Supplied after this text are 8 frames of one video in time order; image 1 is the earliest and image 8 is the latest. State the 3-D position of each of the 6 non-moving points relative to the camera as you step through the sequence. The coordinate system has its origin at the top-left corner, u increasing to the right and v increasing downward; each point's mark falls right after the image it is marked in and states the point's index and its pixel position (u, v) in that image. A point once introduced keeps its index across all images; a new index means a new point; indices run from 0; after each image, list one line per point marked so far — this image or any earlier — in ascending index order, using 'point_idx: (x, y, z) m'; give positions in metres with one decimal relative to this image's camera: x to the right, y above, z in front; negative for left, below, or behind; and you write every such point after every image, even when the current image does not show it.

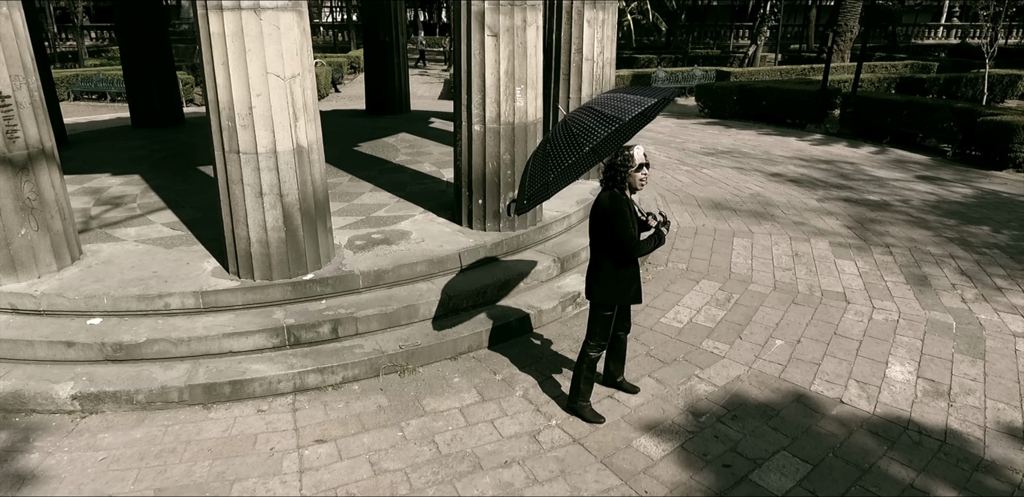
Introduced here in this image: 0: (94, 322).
0: (-3.1, -0.5, +4.6) m
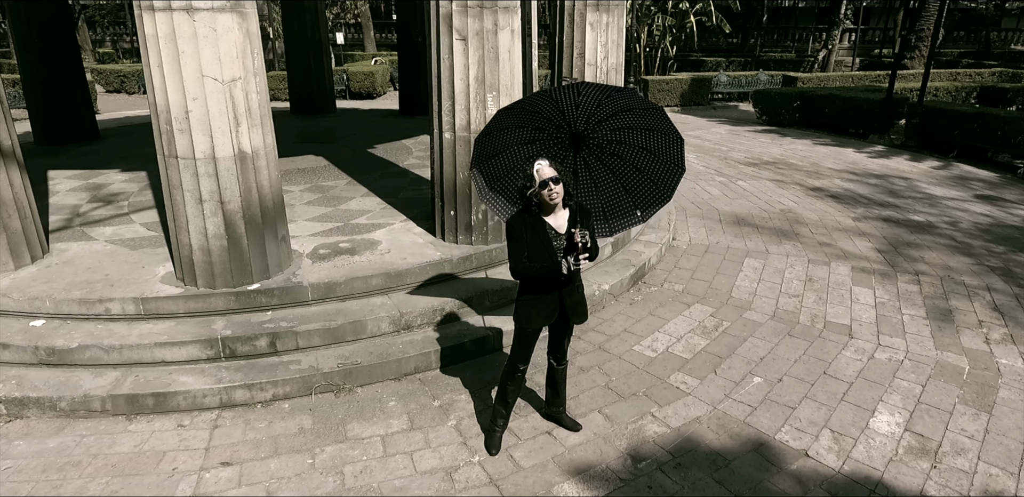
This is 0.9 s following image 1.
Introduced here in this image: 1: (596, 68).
0: (-3.5, -0.6, +4.6) m
1: (+0.9, +2.1, +7.1) m
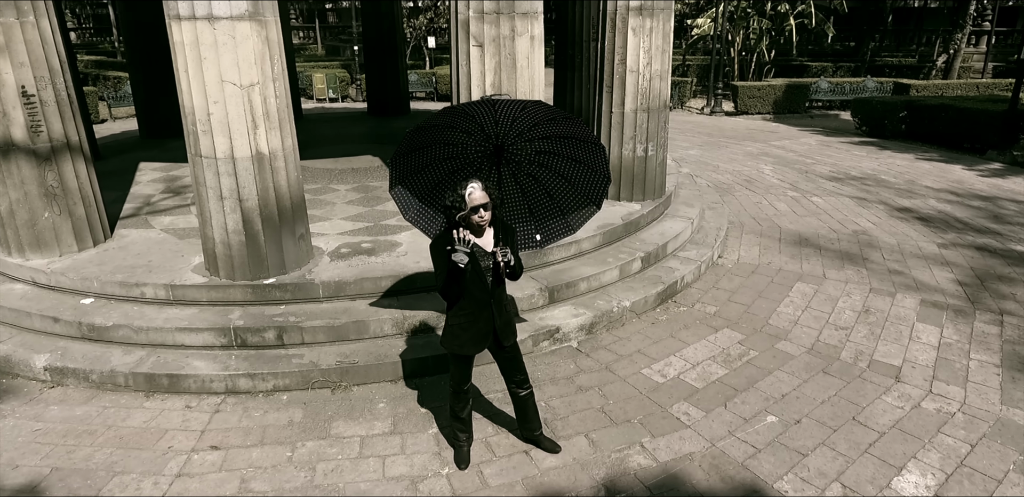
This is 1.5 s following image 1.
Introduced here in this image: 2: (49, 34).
0: (-3.5, -0.4, +5.1) m
1: (+1.4, +1.9, +6.8) m
2: (-3.8, +1.8, +5.2) m
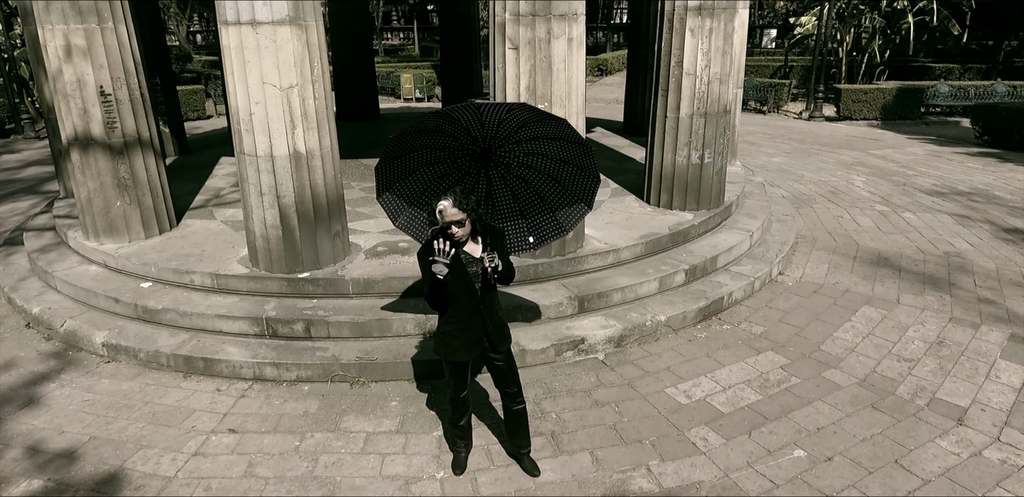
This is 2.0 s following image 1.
0: (-3.2, -0.3, +5.5) m
1: (+1.9, +1.8, +6.5) m
2: (-3.5, +1.9, +5.6) m
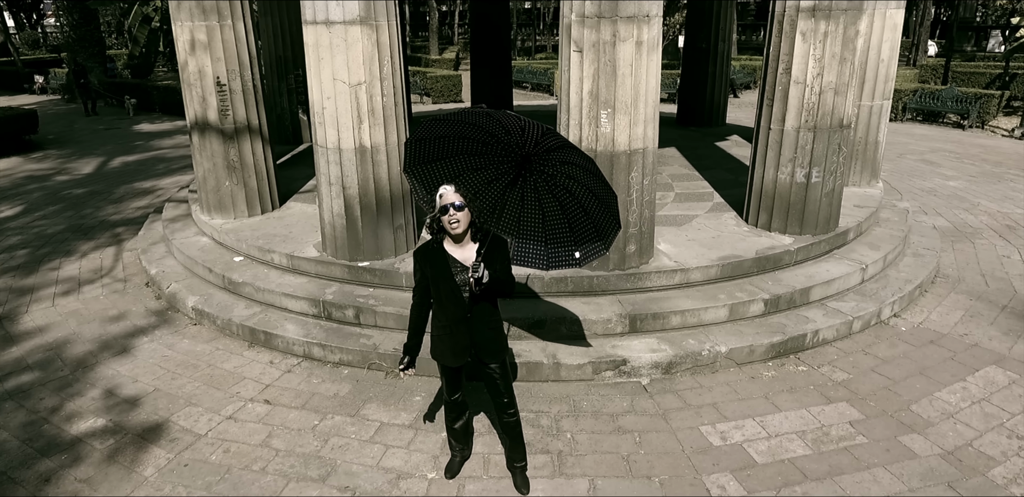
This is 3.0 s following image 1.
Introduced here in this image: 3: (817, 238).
0: (-2.7, -0.1, +6.1) m
1: (+2.7, +1.5, +5.8) m
2: (-2.7, +2.1, +6.3) m
3: (+3.0, +0.1, +6.2) m
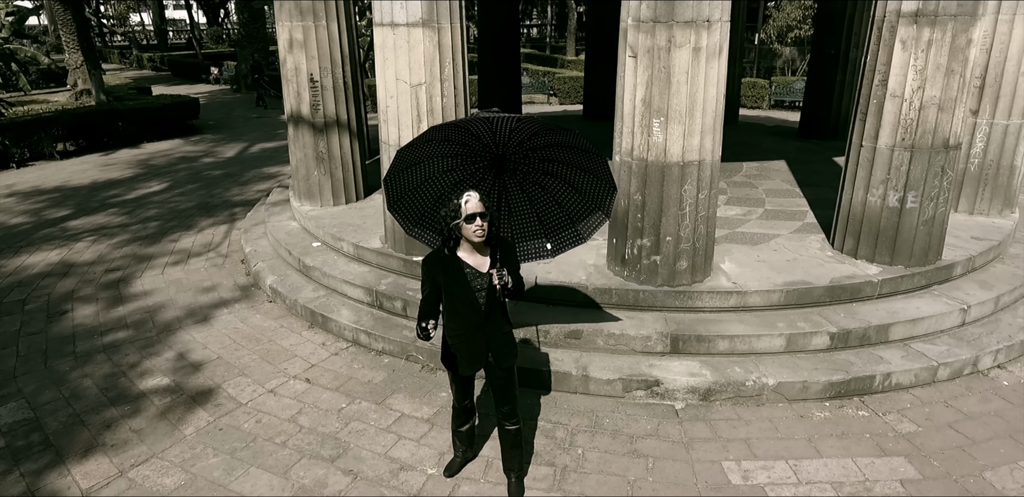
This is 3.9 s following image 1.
0: (-2.1, 0.0, +6.6) m
1: (+3.3, +1.2, +5.2) m
2: (-1.9, +2.3, +6.7) m
3: (+3.5, -0.2, +5.5) m
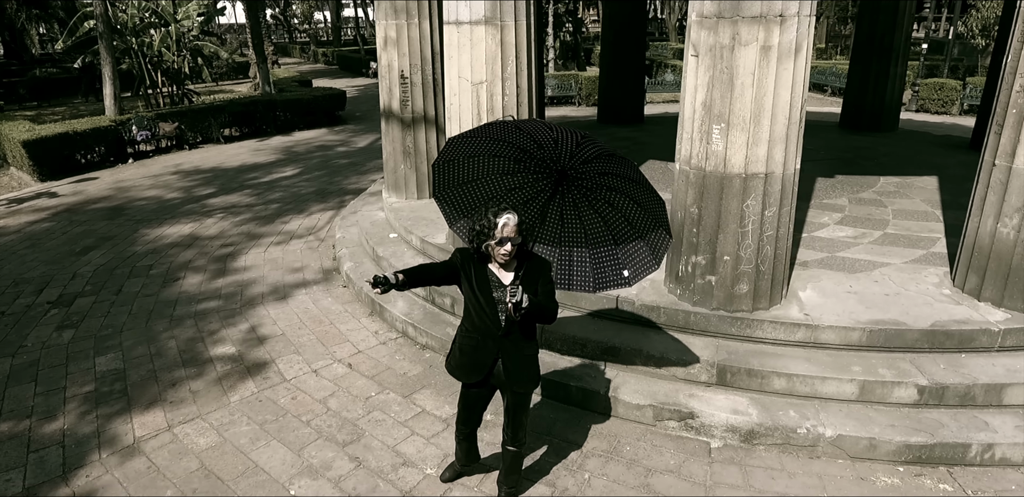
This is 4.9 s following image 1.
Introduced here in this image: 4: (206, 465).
0: (-1.3, +0.1, +6.8) m
1: (+3.7, +0.9, +4.2) m
2: (-0.9, +2.4, +6.9) m
3: (+3.9, -0.5, +4.5) m
4: (-1.9, -1.3, +3.8) m
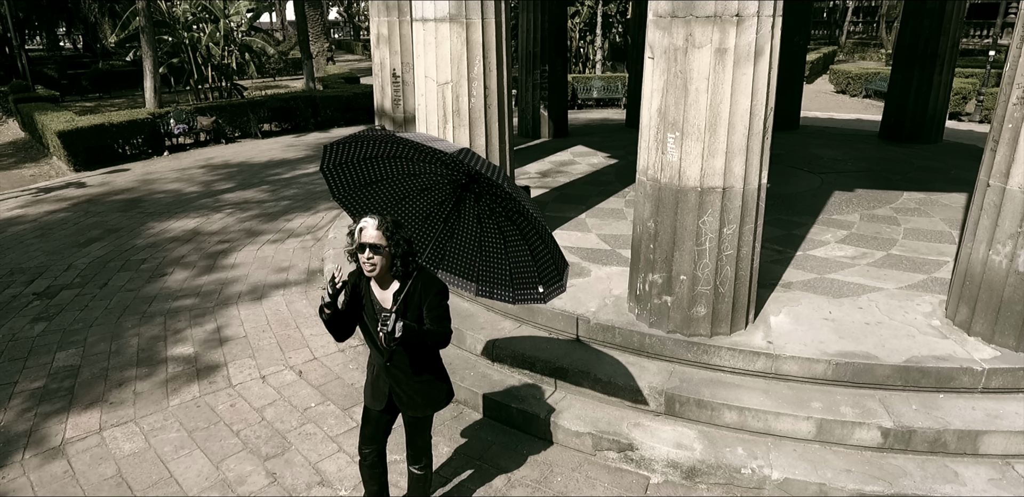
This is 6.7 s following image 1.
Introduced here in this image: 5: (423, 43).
0: (-1.5, +0.1, +6.7) m
1: (+3.3, +0.7, +3.7) m
2: (-1.1, +2.3, +6.8) m
3: (+3.4, -0.7, +4.0) m
4: (-2.4, -1.3, +3.8) m
5: (-0.8, +1.6, +5.0) m
